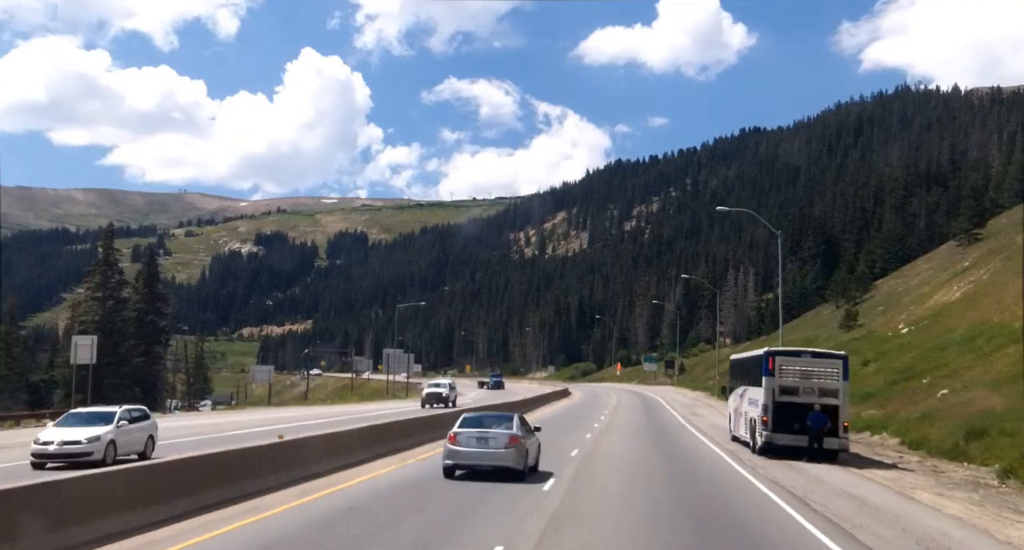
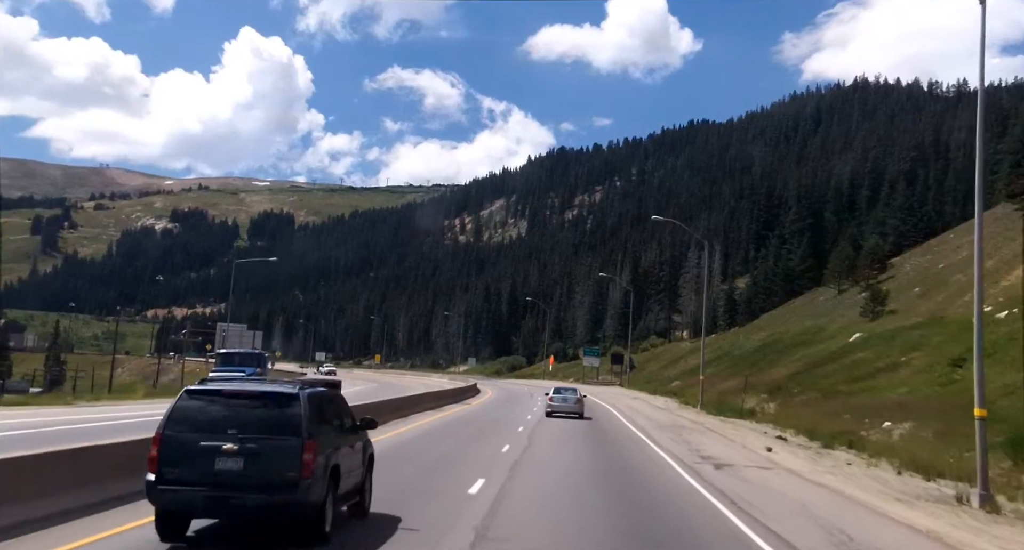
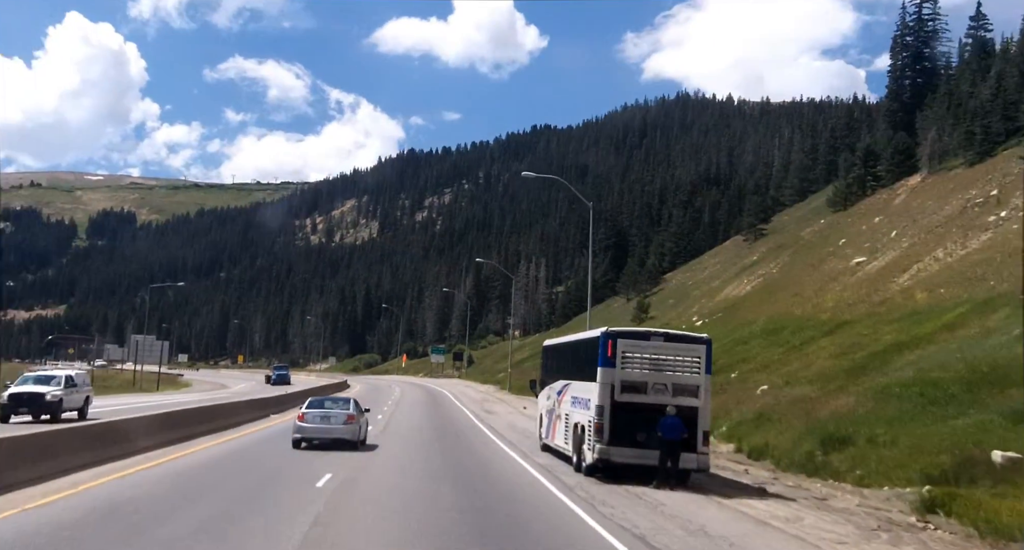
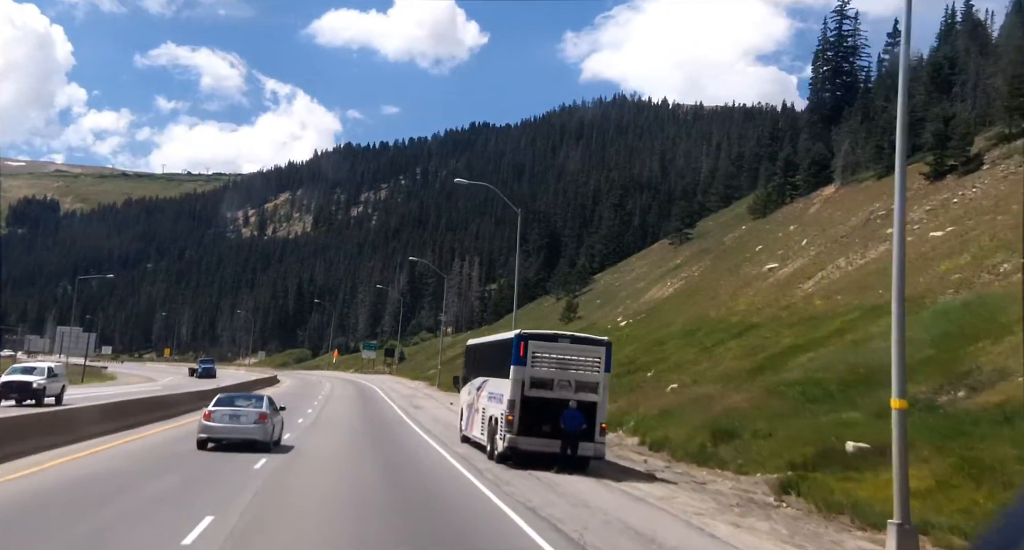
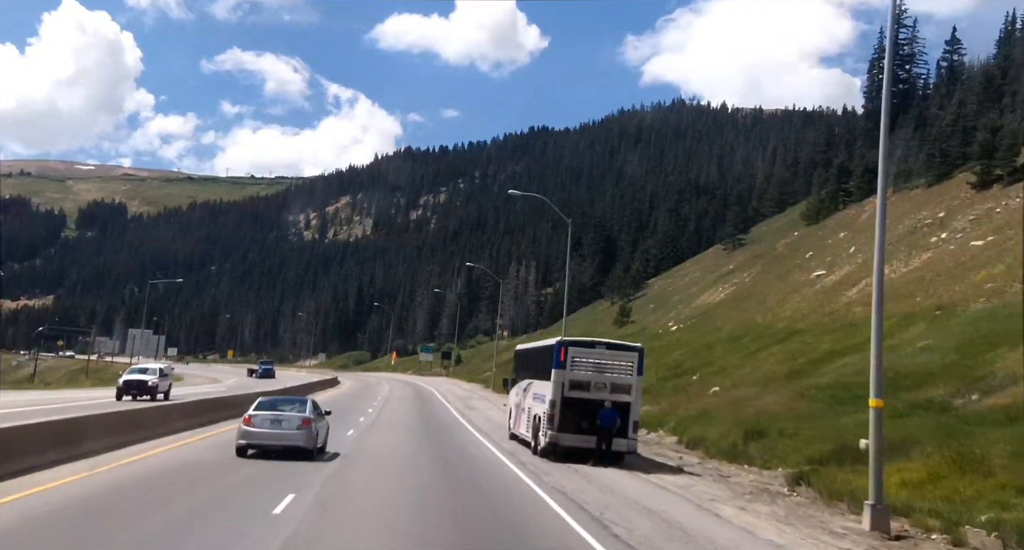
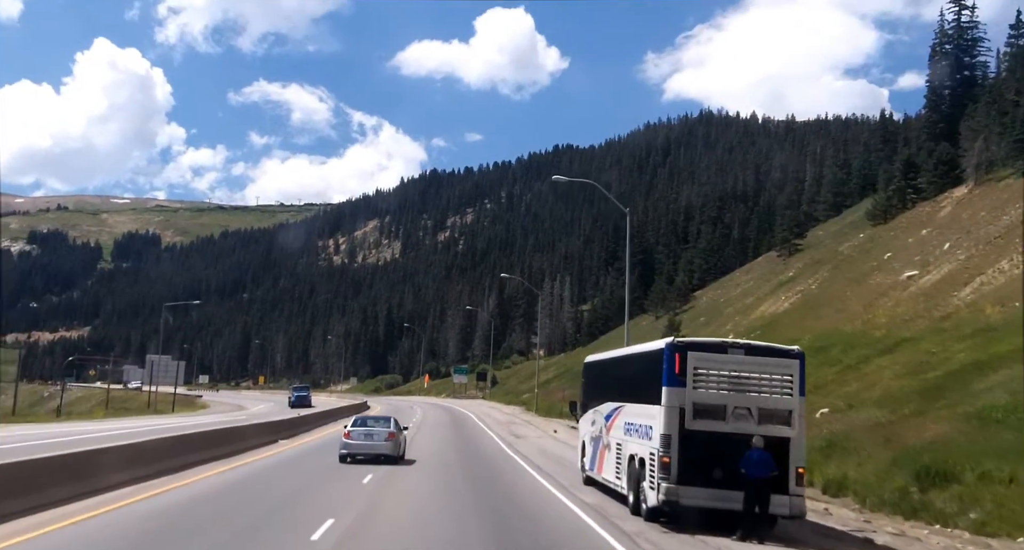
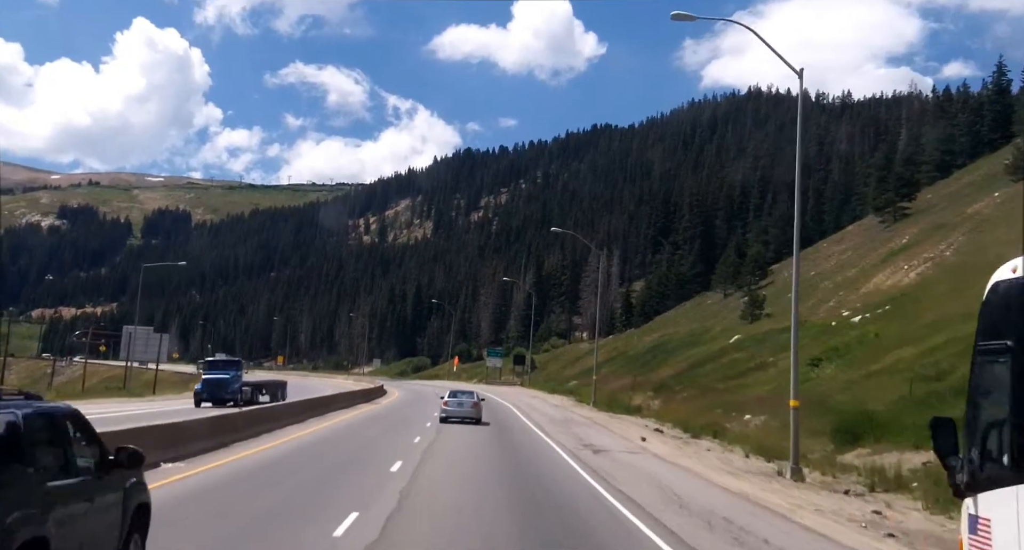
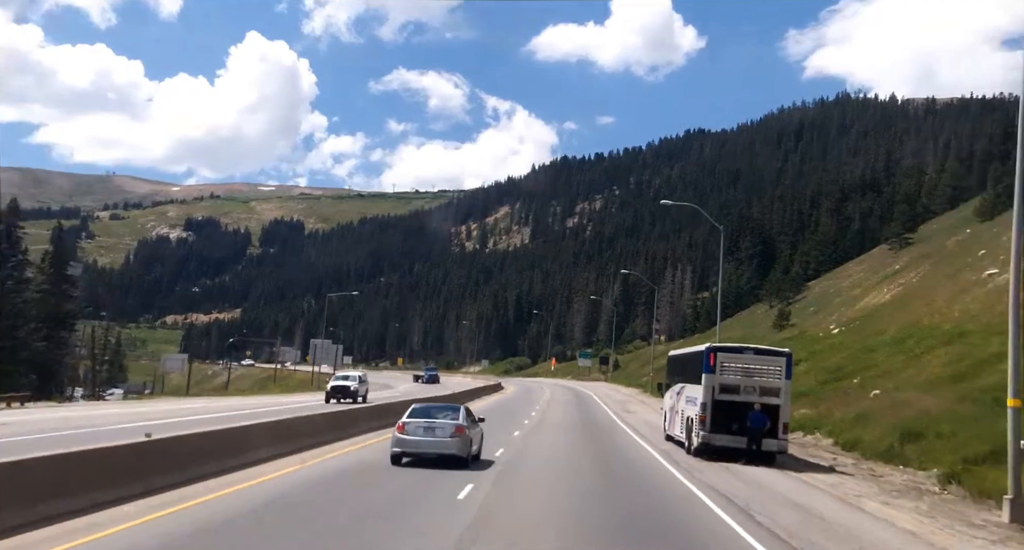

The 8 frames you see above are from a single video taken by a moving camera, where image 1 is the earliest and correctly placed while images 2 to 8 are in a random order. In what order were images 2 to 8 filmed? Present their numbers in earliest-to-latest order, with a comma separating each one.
8, 5, 4, 3, 6, 7, 2
